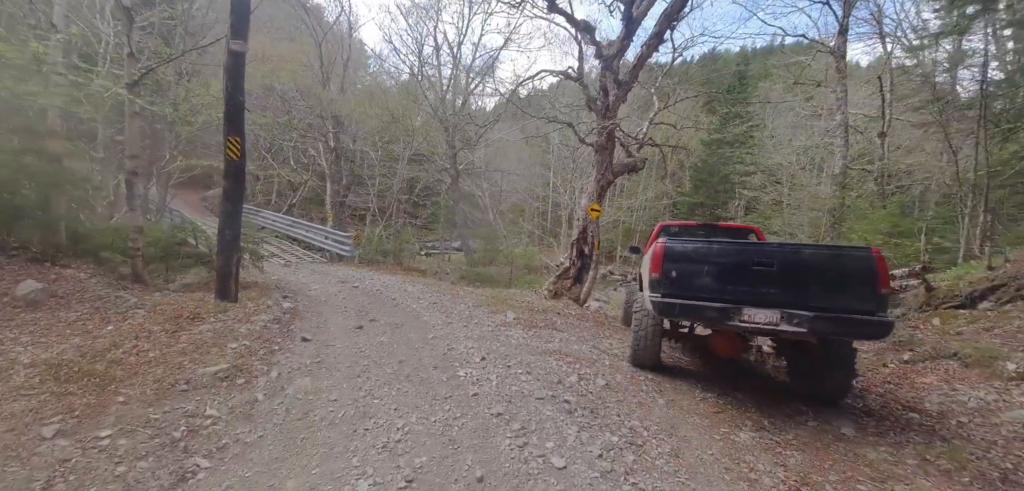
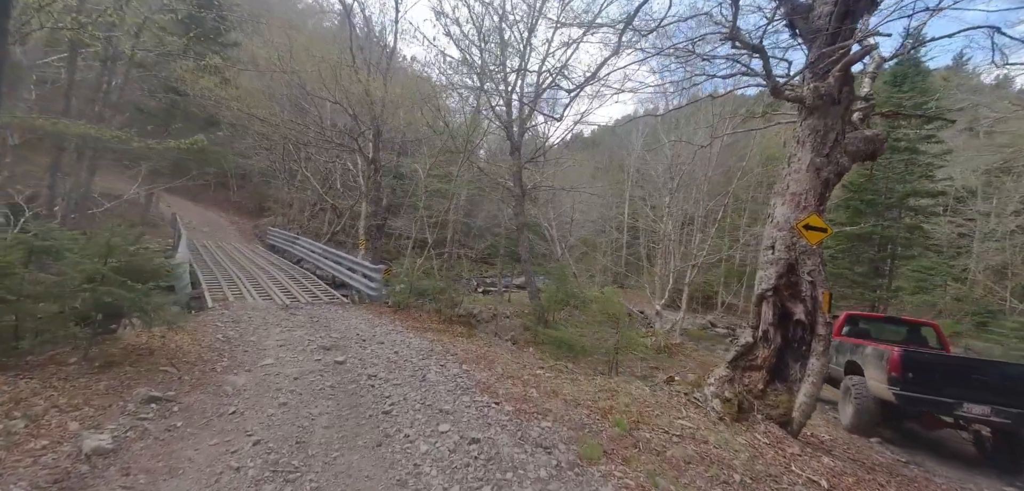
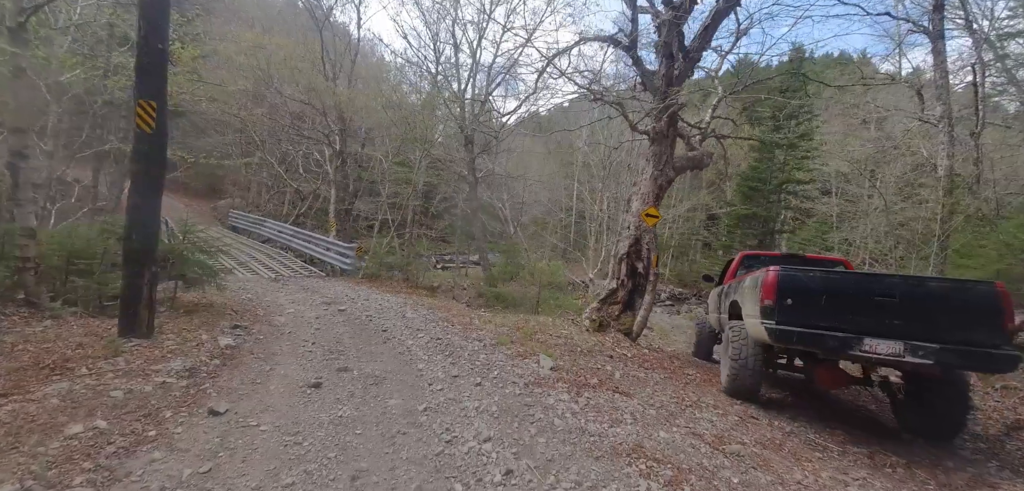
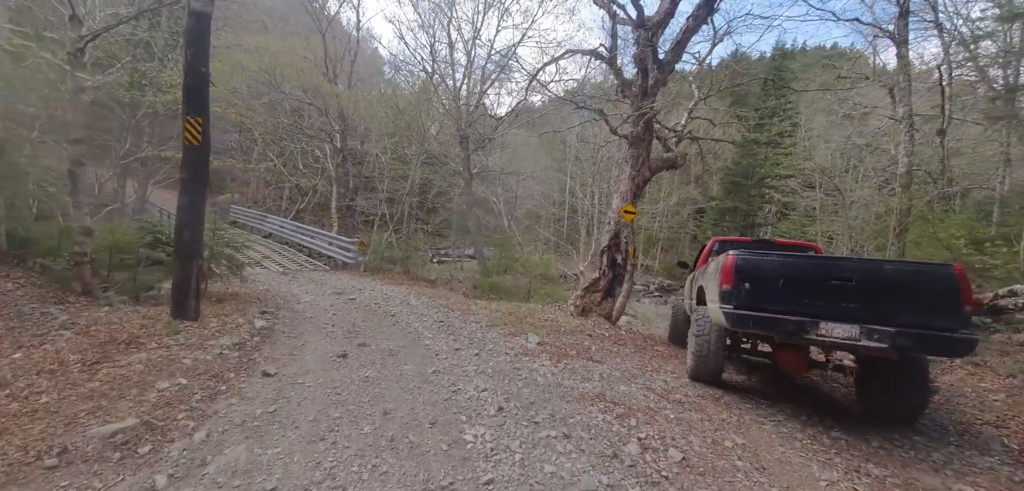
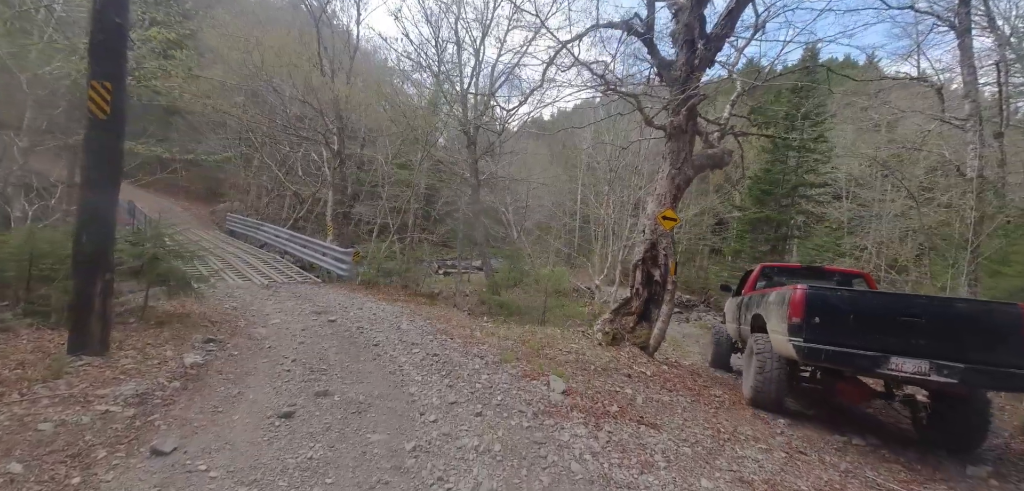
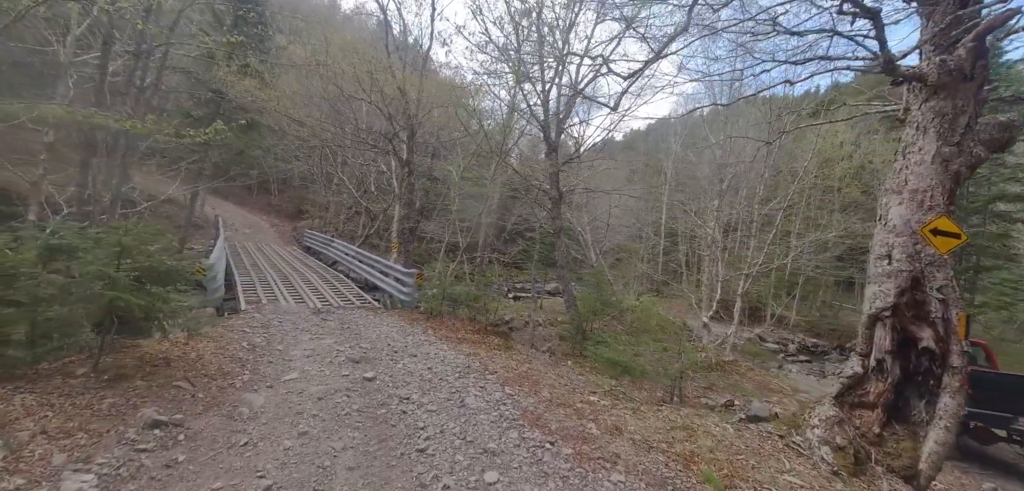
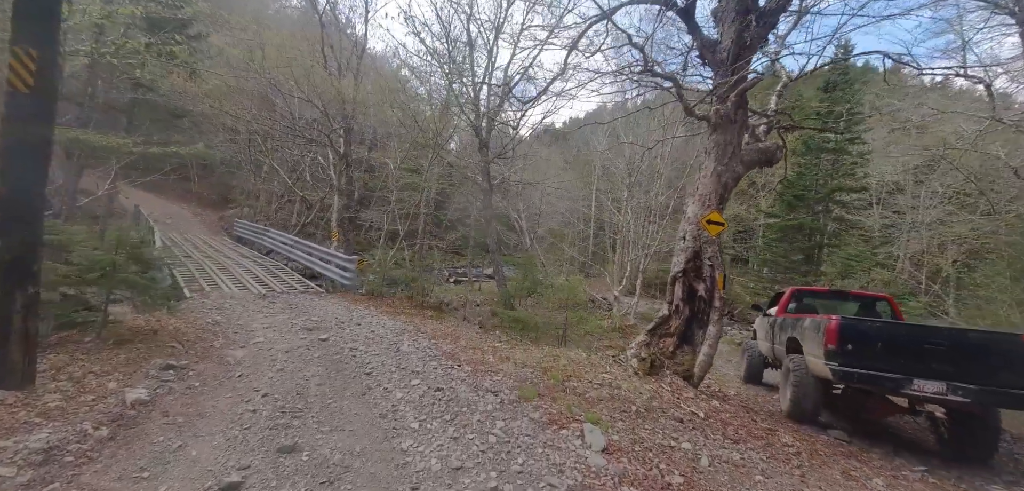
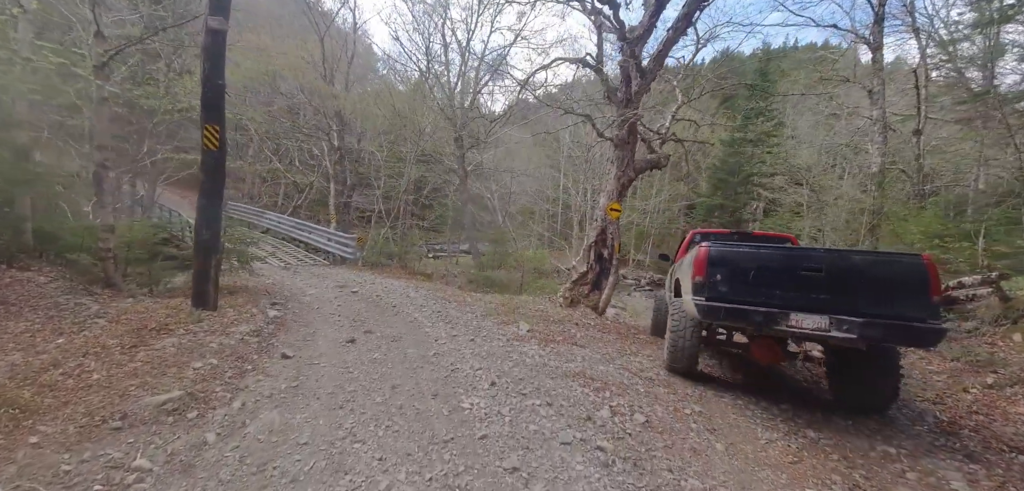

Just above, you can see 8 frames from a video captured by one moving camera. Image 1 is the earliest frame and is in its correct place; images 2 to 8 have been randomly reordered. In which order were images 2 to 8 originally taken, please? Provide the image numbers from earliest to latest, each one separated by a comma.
8, 4, 3, 5, 7, 2, 6
